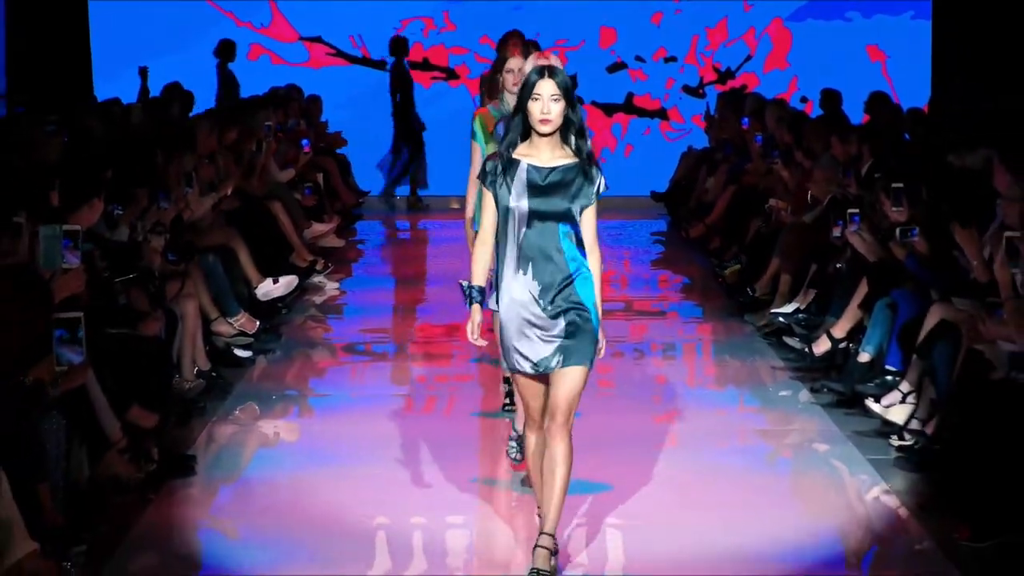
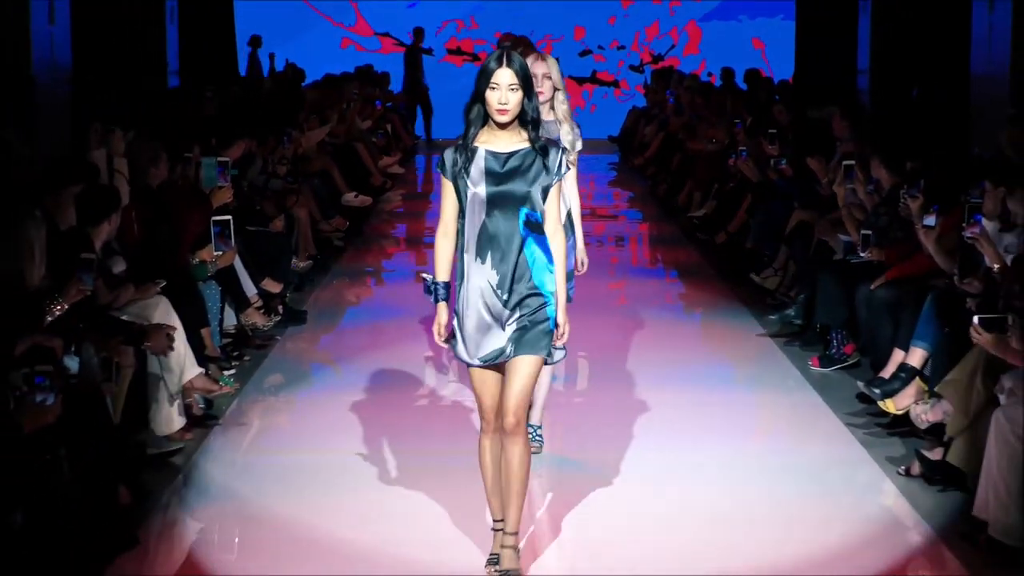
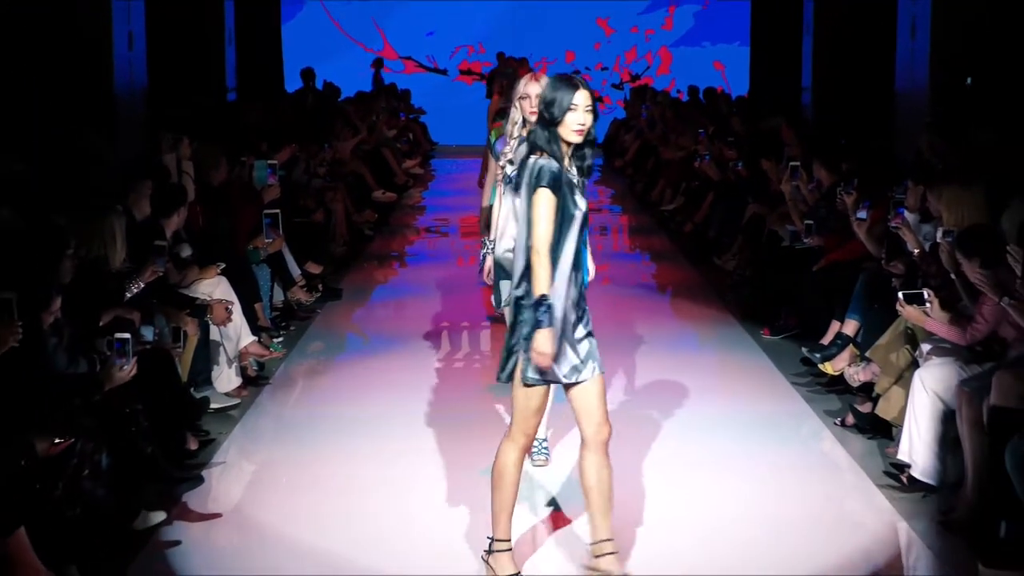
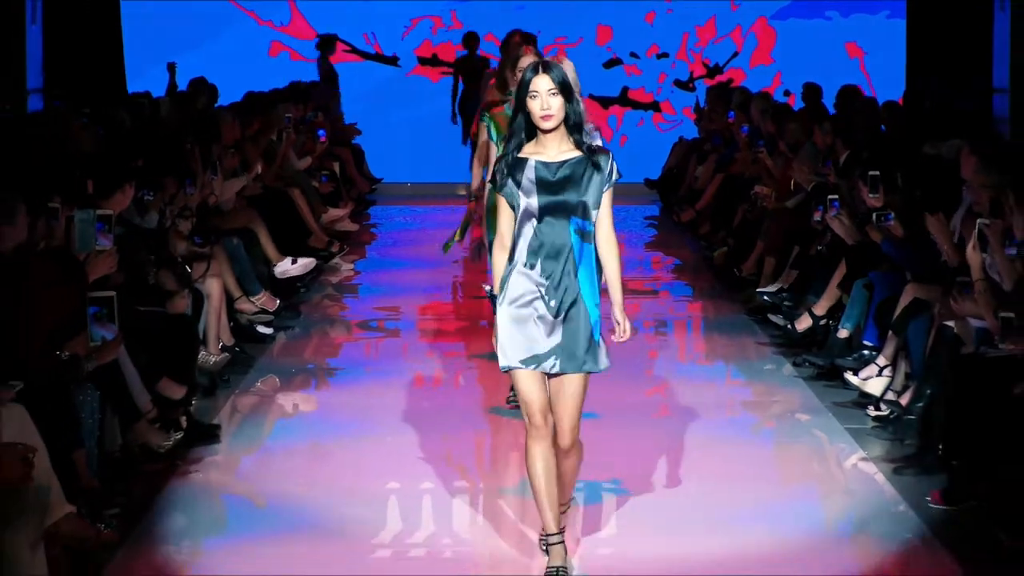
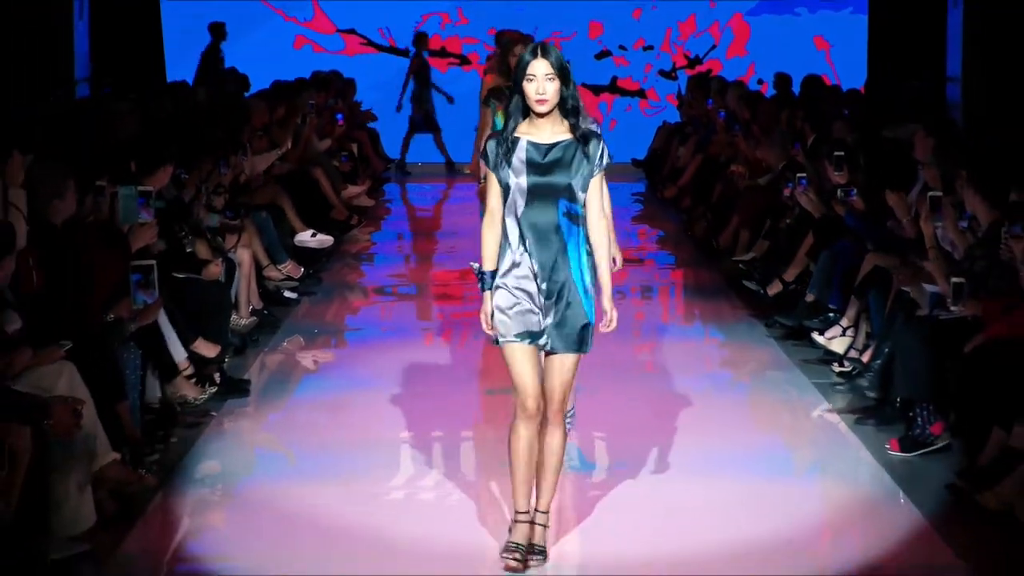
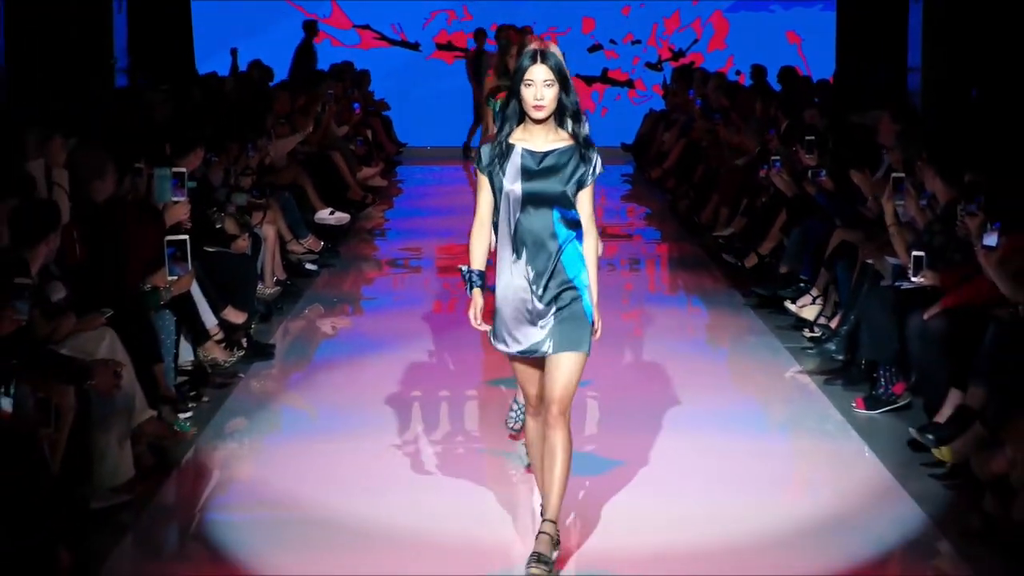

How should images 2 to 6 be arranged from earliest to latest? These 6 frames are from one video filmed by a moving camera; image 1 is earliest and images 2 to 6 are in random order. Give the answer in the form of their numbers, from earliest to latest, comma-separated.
4, 5, 6, 2, 3
